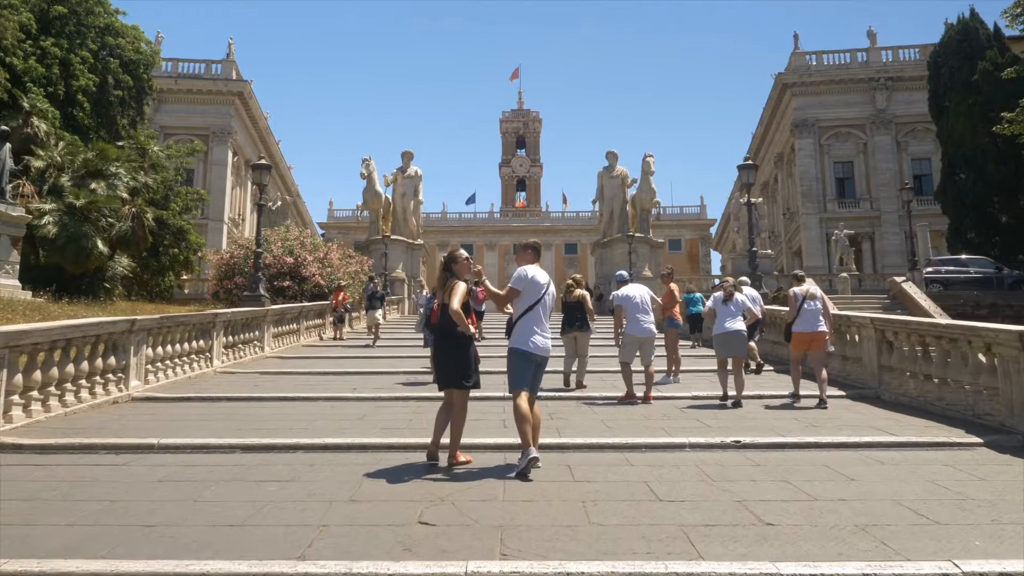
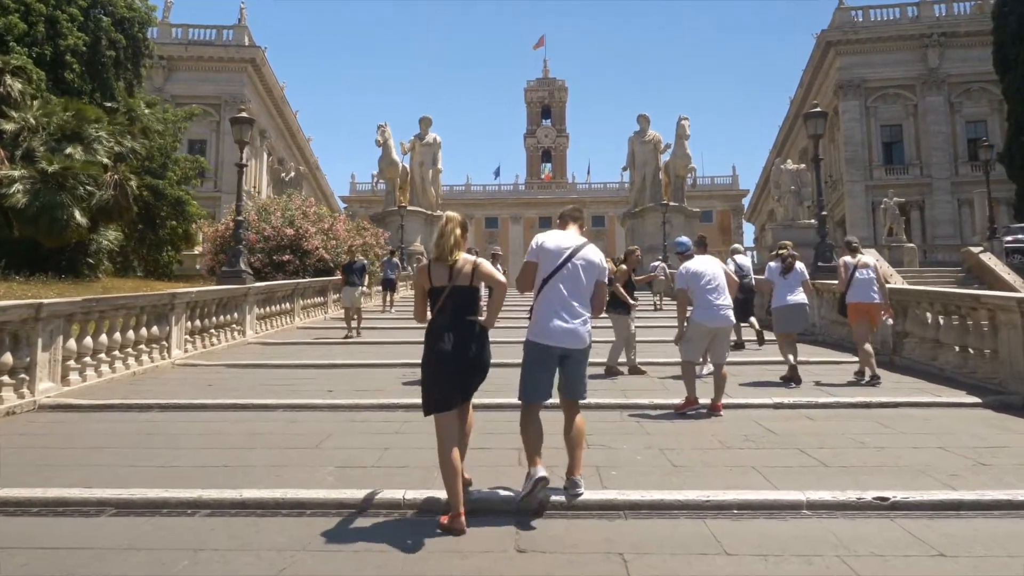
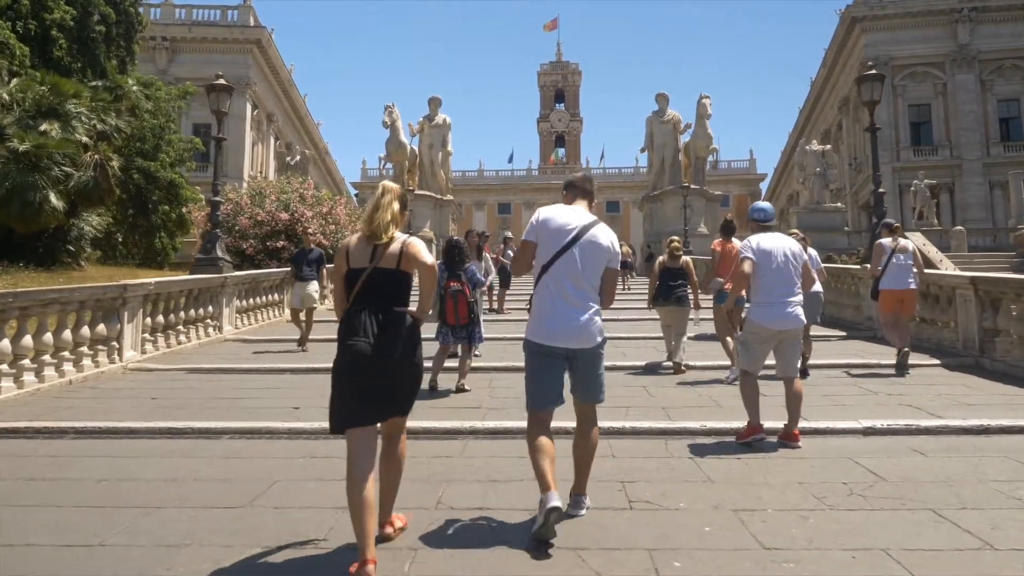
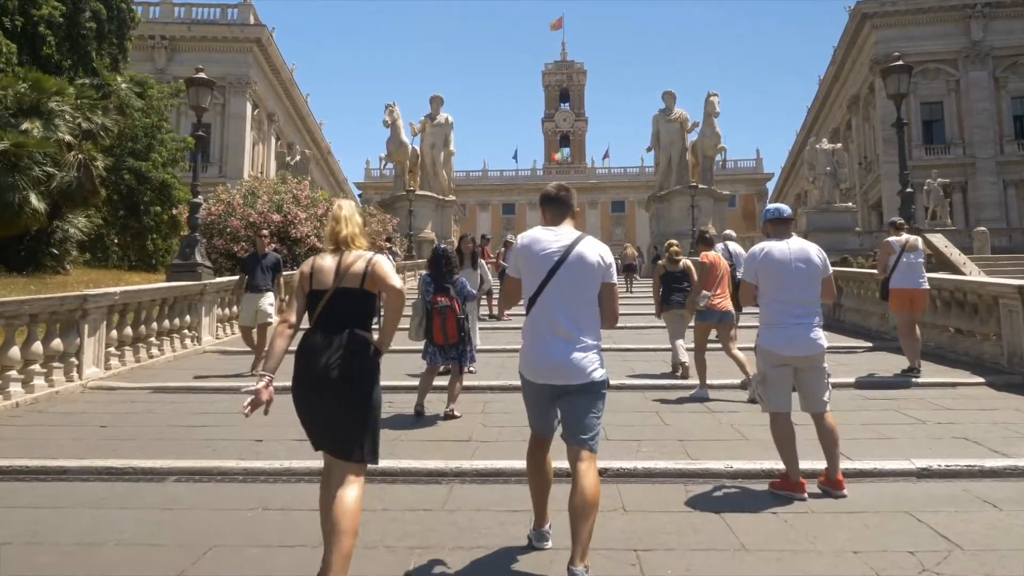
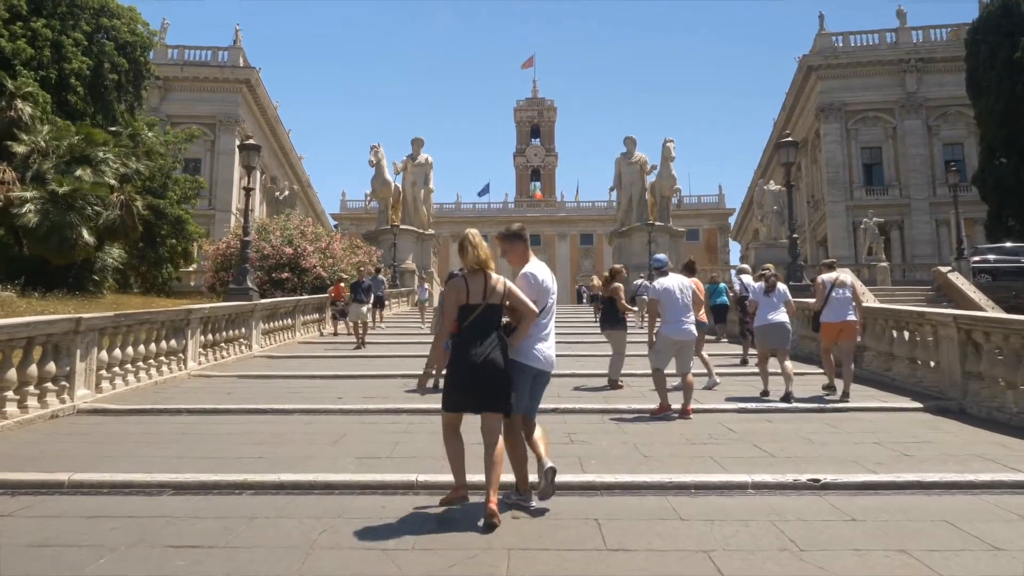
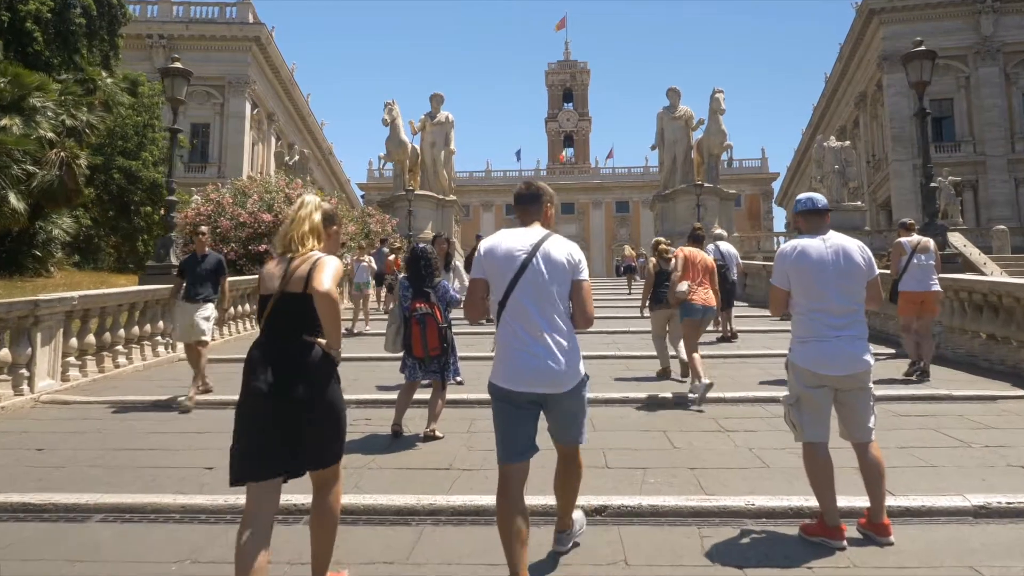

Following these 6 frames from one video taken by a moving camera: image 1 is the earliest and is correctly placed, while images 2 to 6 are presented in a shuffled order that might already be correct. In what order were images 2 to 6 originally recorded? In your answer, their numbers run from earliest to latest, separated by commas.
5, 2, 3, 4, 6
